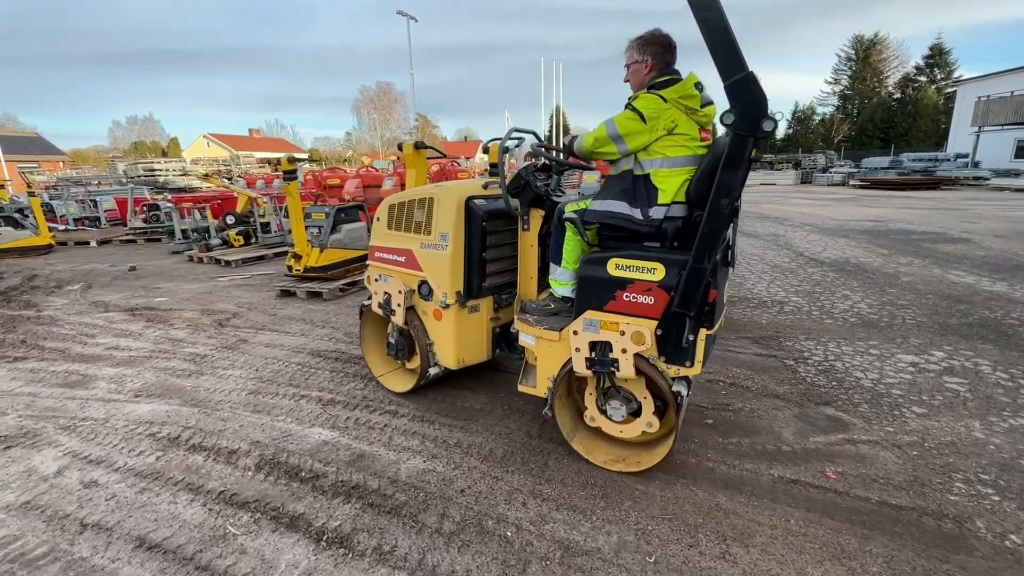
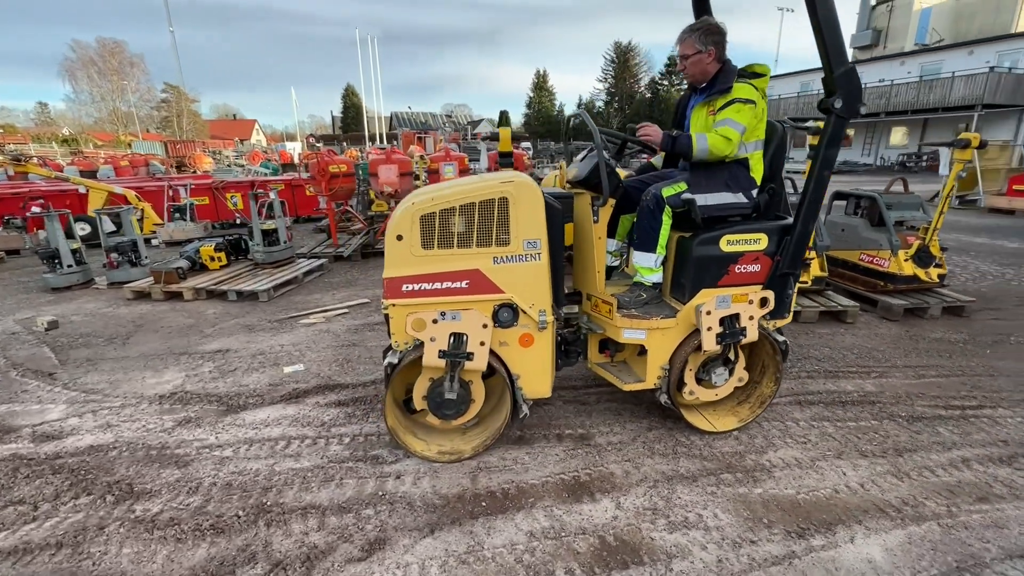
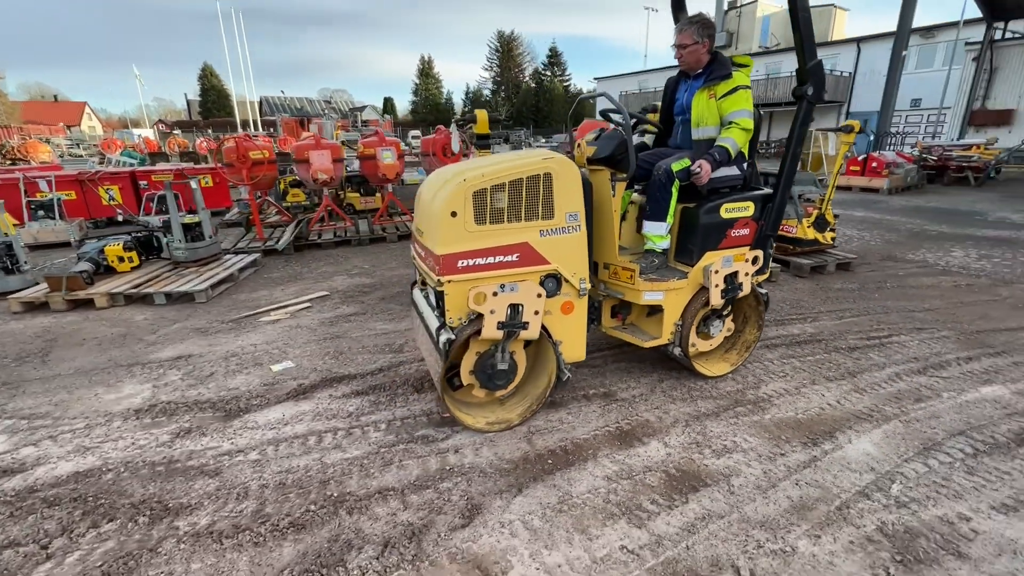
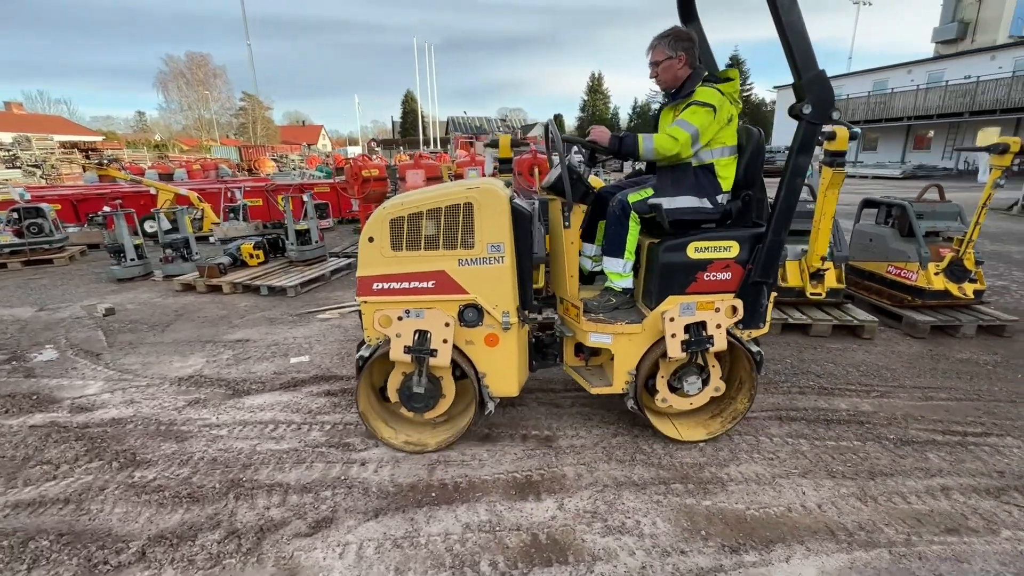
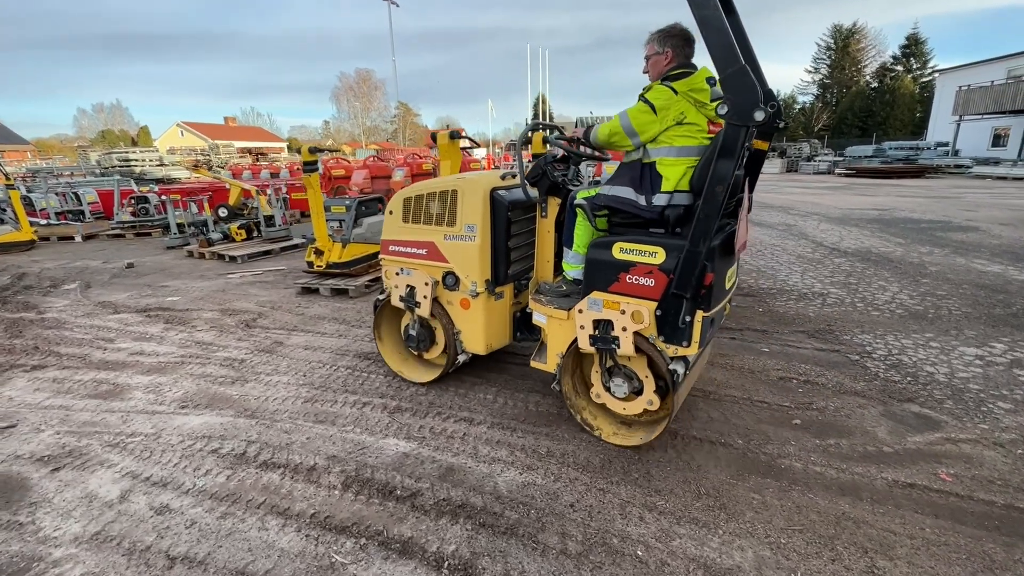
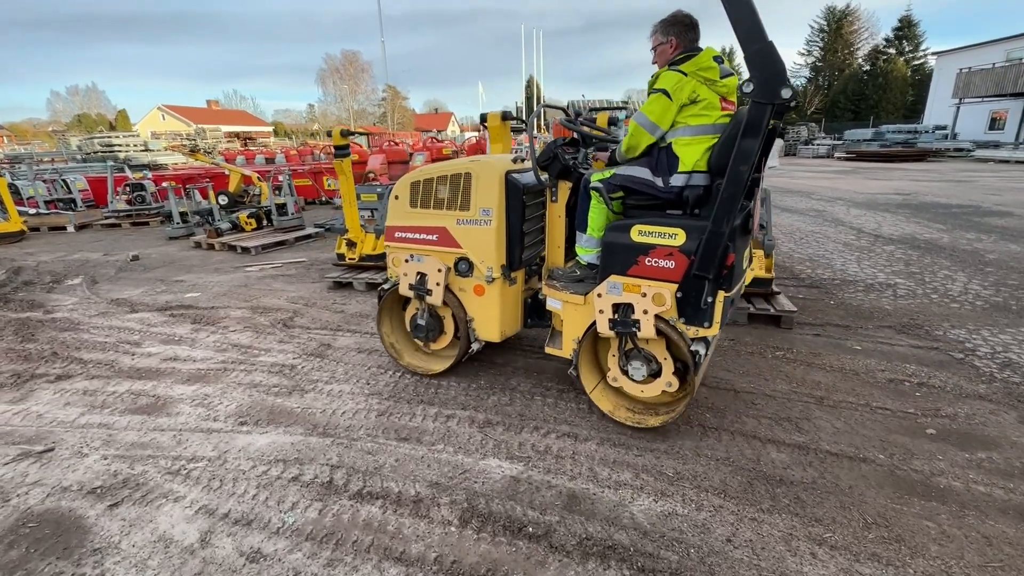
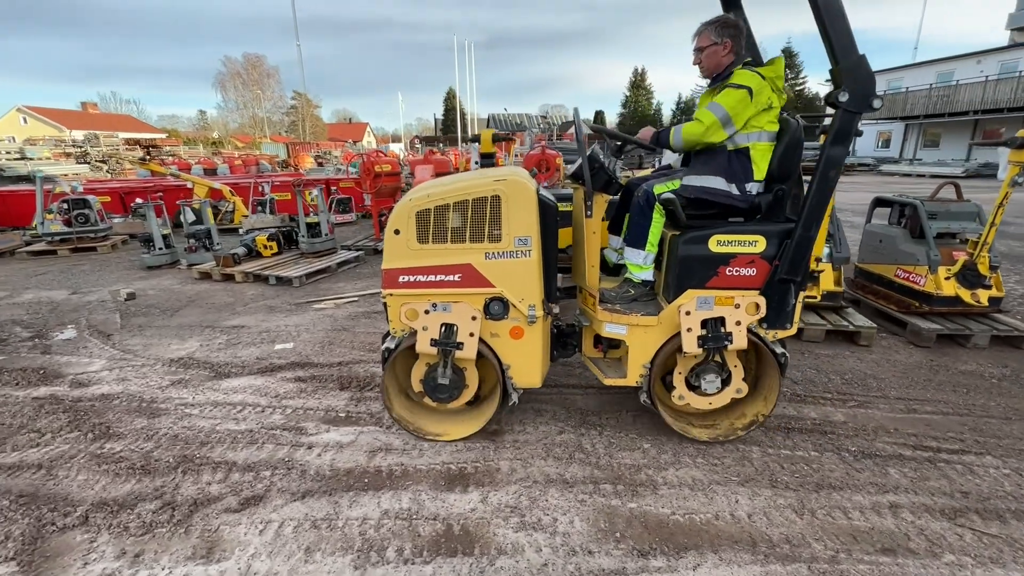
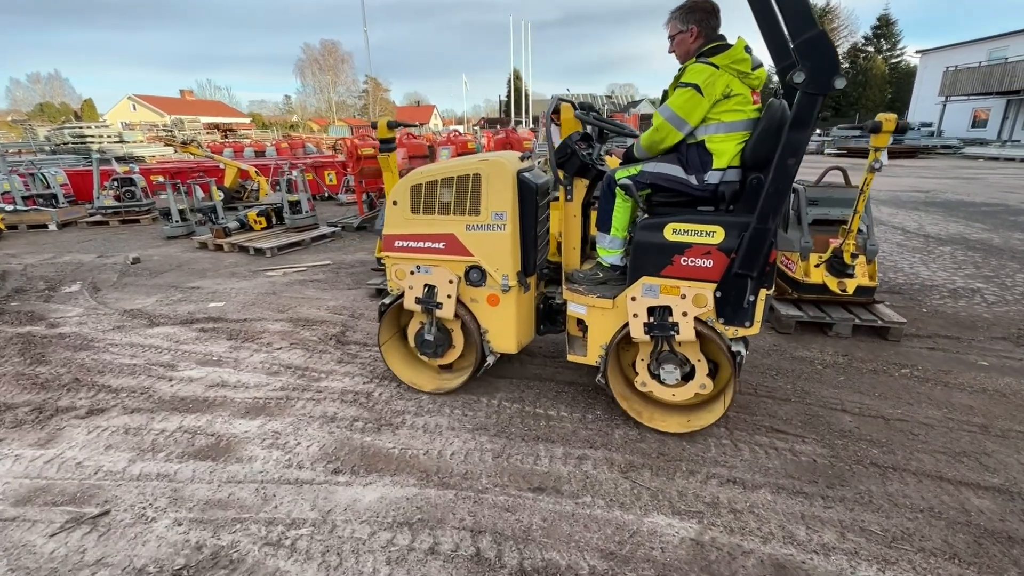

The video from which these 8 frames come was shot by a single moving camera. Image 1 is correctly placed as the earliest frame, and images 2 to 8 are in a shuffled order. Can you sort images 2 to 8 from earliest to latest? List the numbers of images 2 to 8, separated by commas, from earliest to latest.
5, 6, 8, 7, 4, 2, 3
